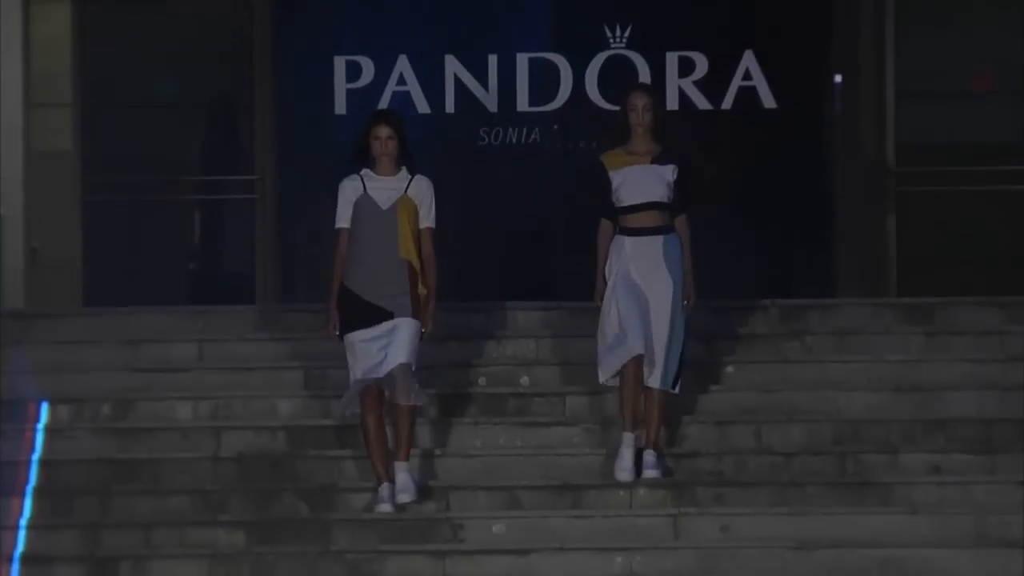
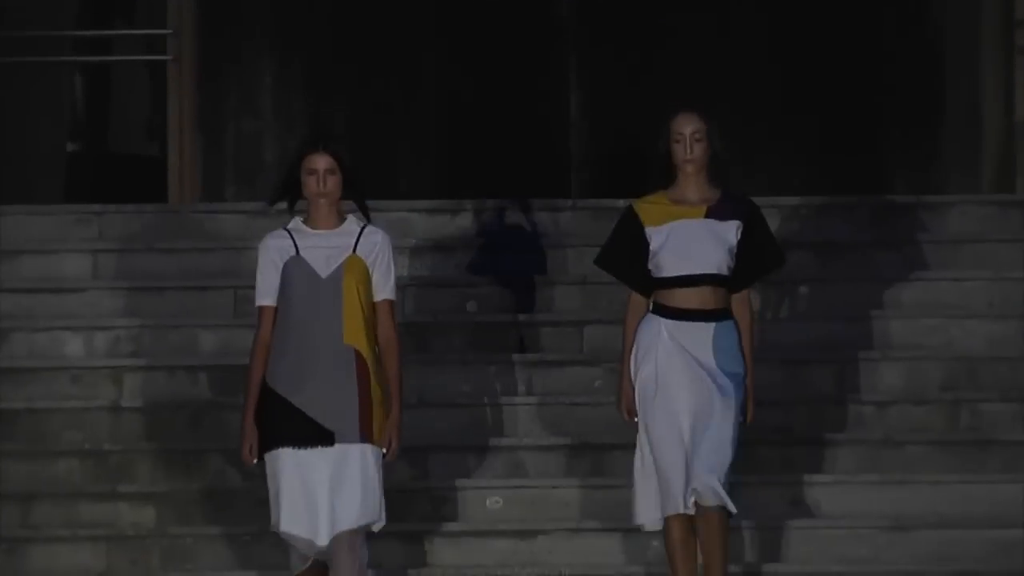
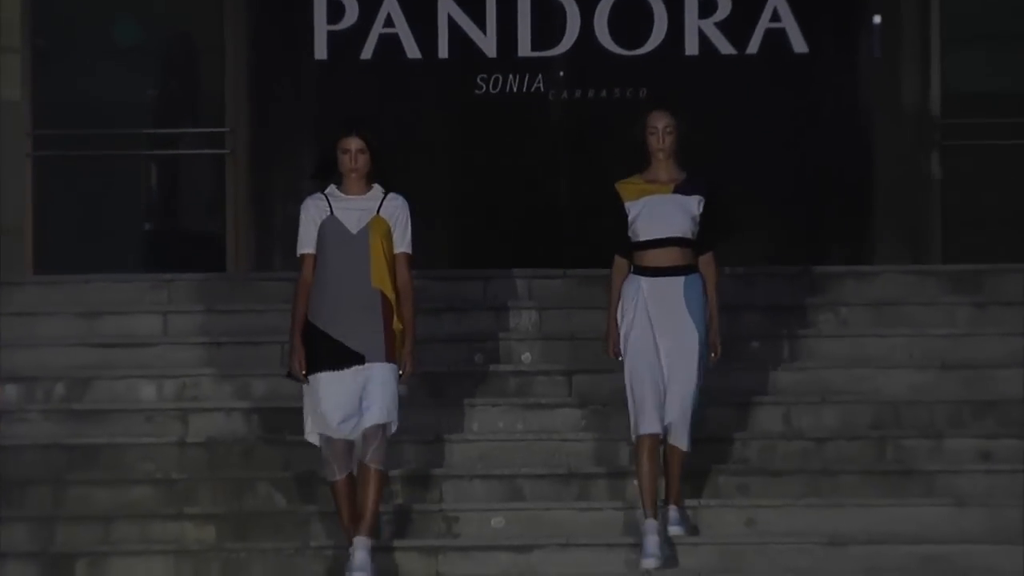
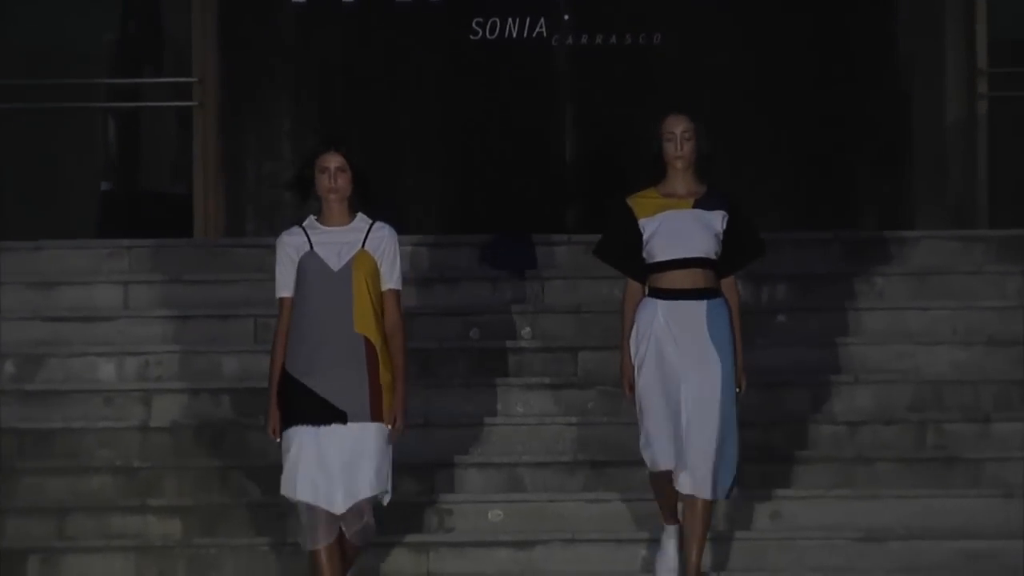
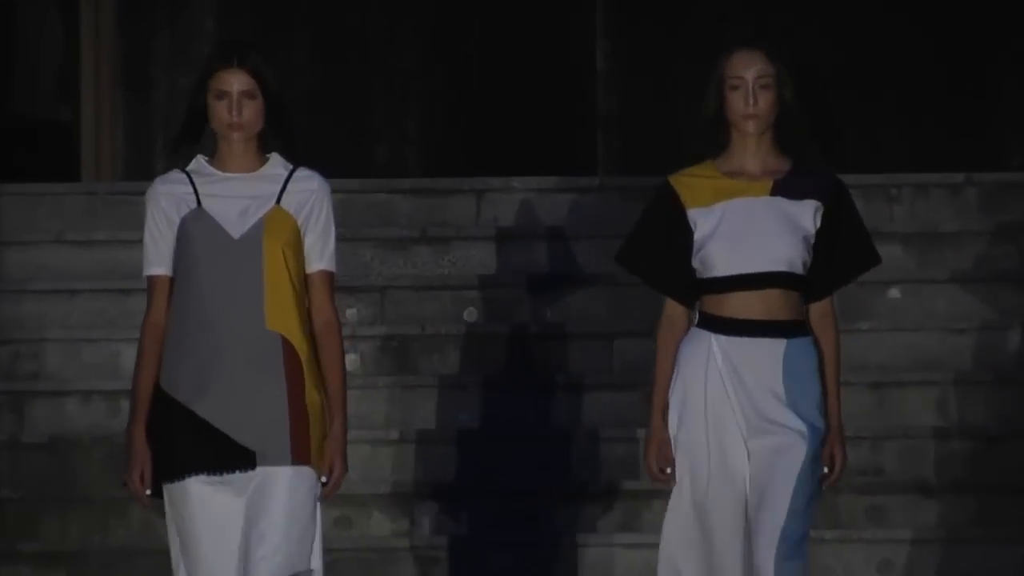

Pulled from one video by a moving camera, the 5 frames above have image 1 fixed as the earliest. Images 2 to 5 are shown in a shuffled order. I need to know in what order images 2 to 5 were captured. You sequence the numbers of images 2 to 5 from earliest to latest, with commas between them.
3, 4, 2, 5
